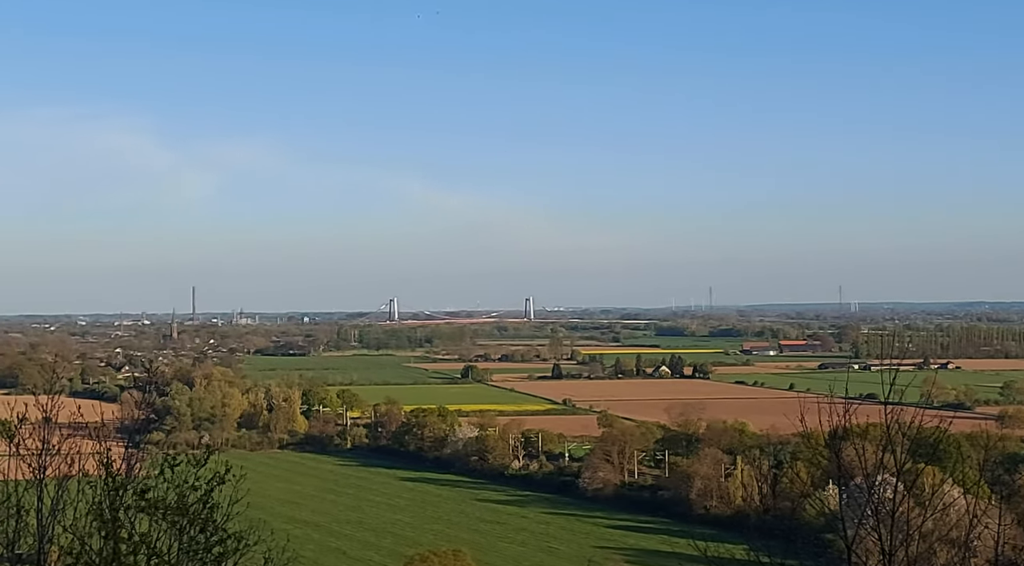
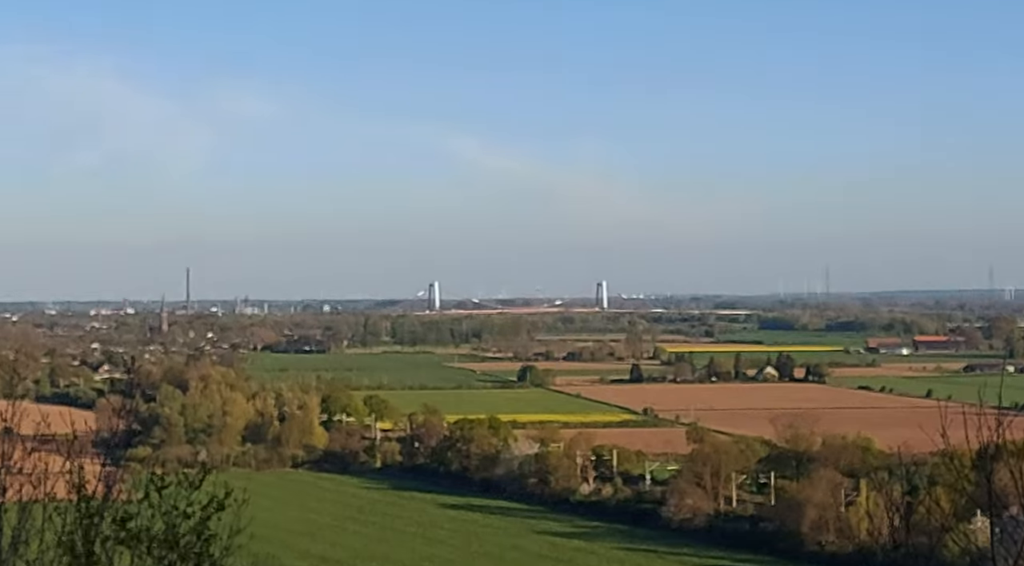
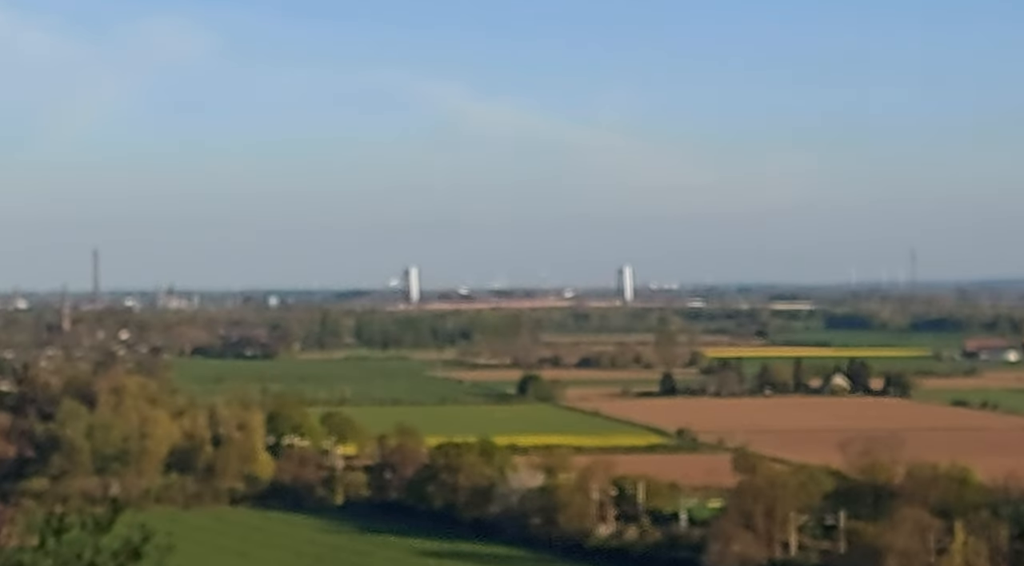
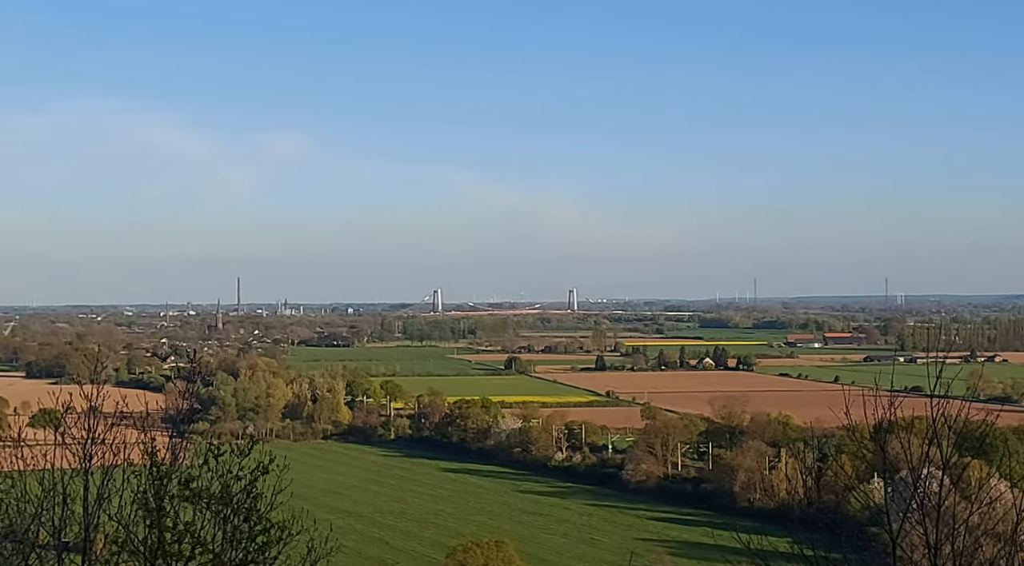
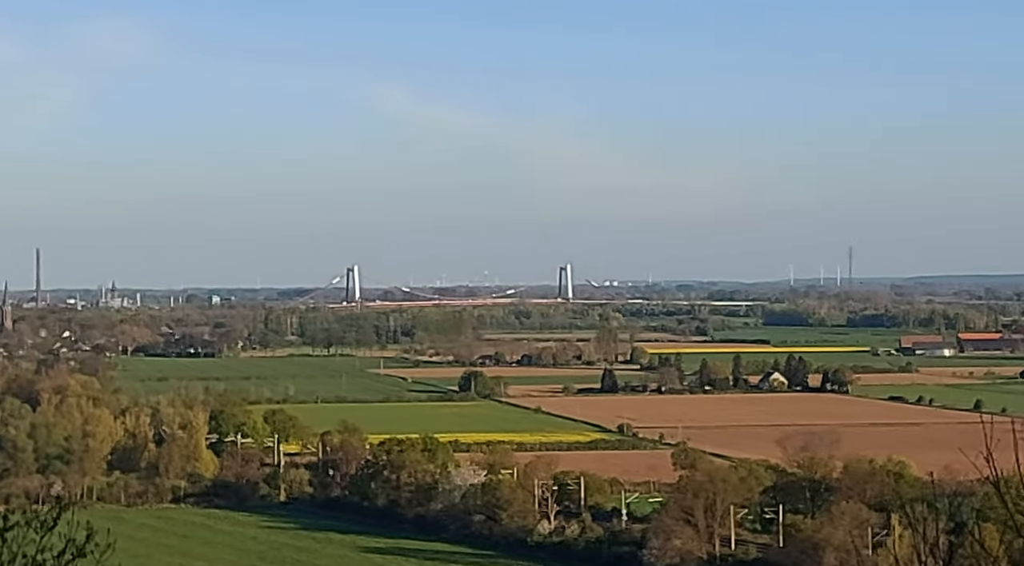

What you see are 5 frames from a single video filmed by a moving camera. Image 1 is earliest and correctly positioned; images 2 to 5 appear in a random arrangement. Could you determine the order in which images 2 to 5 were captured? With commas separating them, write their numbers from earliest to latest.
4, 2, 3, 5
